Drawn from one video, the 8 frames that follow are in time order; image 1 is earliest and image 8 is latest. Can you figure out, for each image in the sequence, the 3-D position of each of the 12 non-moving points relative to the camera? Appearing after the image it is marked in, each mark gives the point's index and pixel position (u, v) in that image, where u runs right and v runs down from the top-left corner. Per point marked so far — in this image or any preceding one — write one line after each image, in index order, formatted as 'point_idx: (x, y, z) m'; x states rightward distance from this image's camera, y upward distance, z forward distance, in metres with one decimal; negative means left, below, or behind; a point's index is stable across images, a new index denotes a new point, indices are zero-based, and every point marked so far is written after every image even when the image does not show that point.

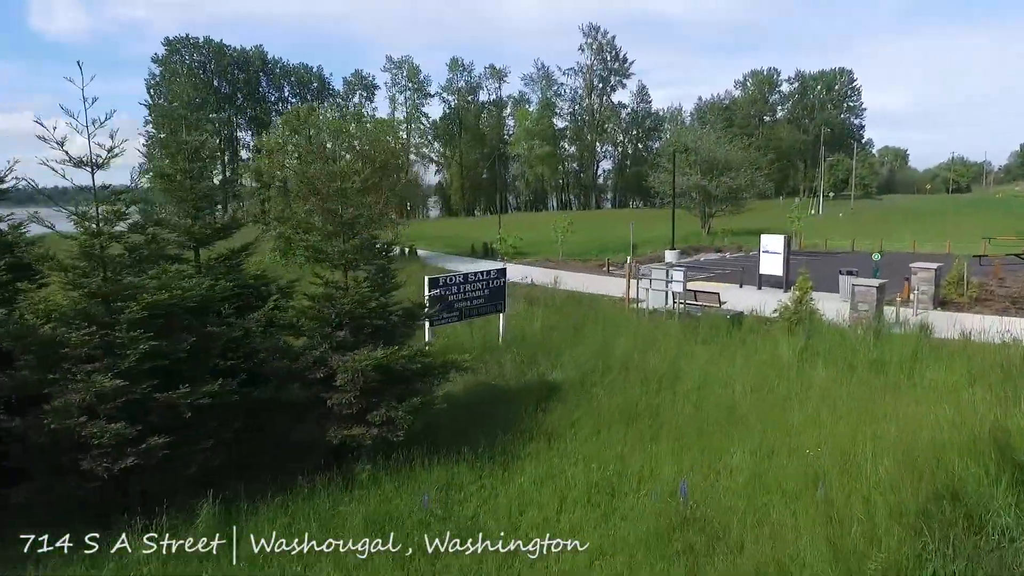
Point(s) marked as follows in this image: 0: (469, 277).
0: (-0.6, +0.1, +8.1) m
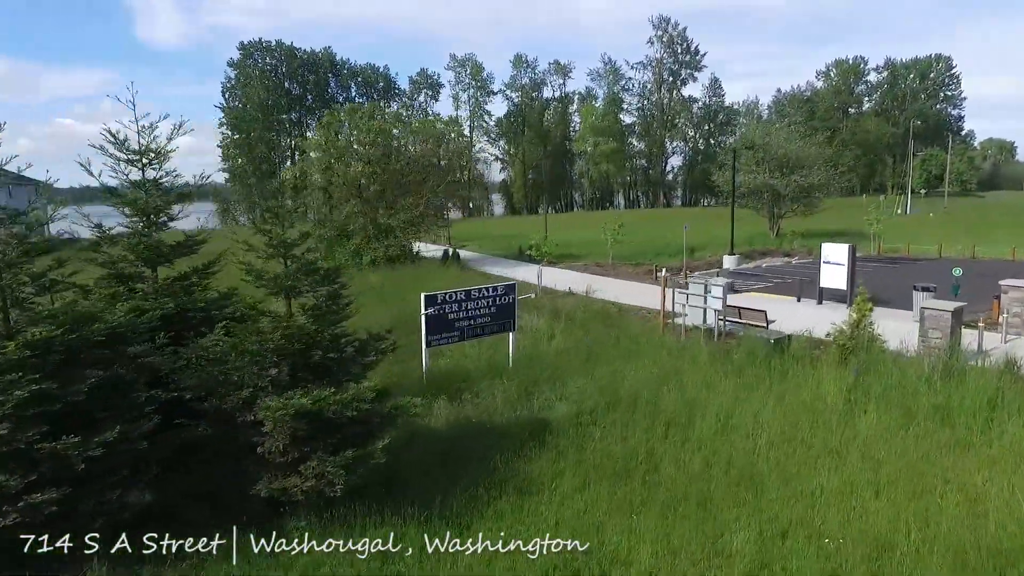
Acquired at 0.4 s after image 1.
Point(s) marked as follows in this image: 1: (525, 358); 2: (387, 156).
0: (-0.5, -0.1, +7.4) m
1: (+0.2, -0.9, +7.8) m
2: (-3.7, +3.9, +18.3) m
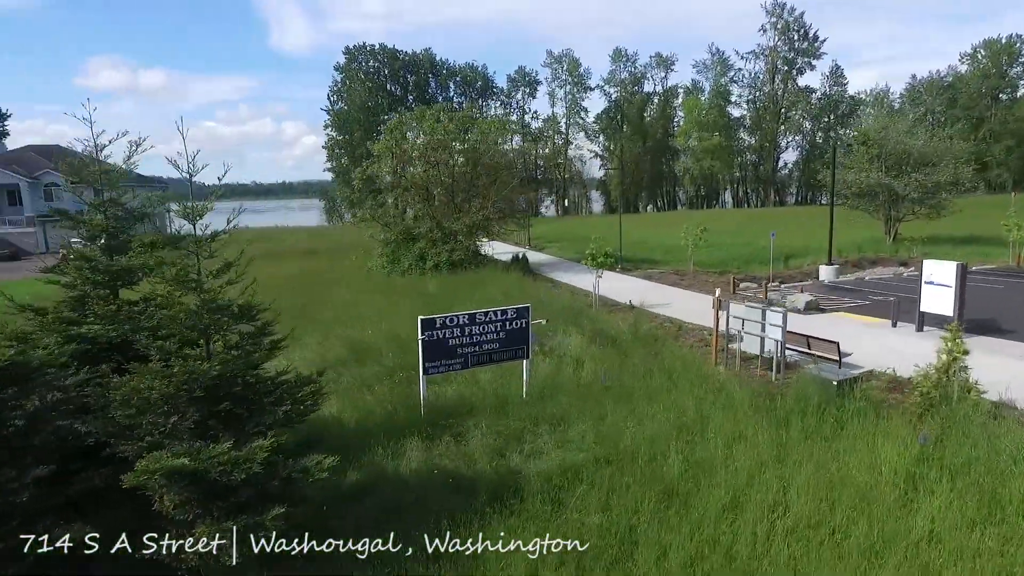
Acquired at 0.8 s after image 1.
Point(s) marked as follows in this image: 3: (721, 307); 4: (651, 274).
0: (-0.4, -0.3, +6.7) m
1: (+0.4, -1.2, +7.1) m
2: (-1.7, +3.8, +18.0) m
3: (+2.9, -0.2, +8.6) m
4: (+4.1, +0.4, +18.0) m
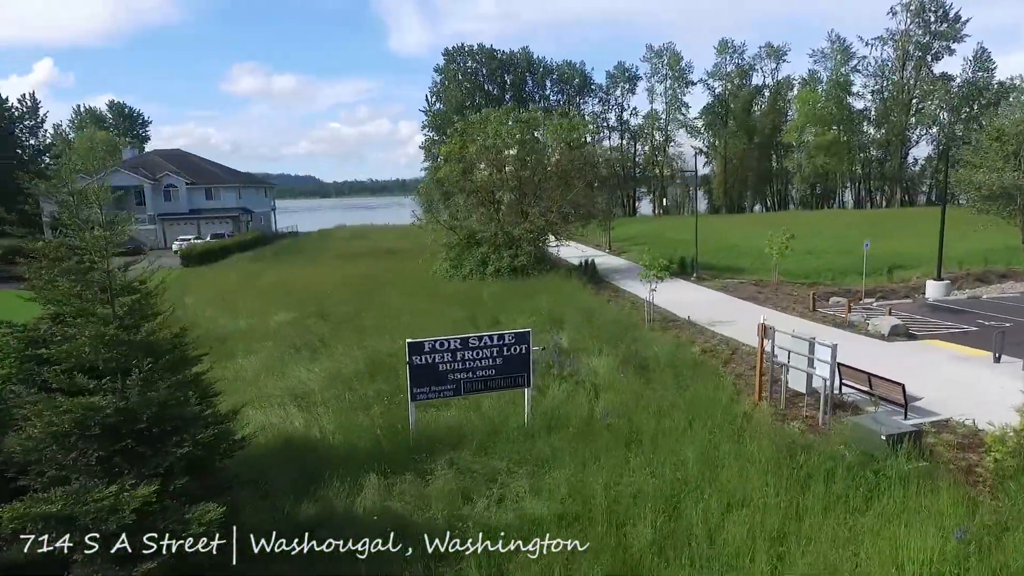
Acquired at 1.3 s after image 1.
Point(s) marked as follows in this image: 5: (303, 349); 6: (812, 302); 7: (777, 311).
0: (-0.4, -0.5, +6.3) m
1: (+0.3, -1.4, +6.5) m
2: (+0.3, +3.6, +17.6) m
3: (+3.1, -0.6, +7.6) m
4: (+5.9, +0.1, +16.7) m
5: (-3.4, -1.0, +9.8) m
6: (+6.4, -0.3, +13.1) m
7: (+5.5, -0.5, +12.8) m
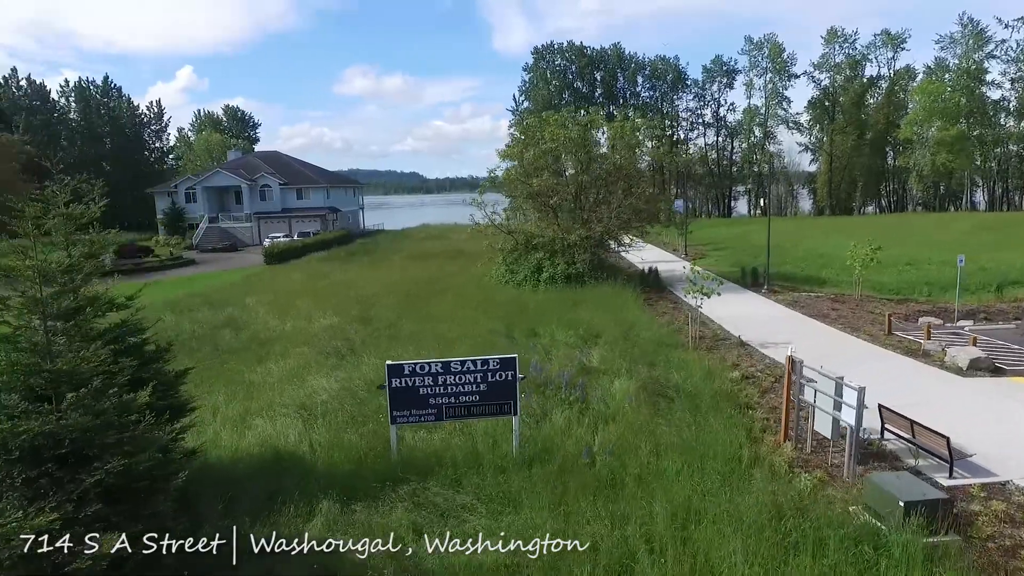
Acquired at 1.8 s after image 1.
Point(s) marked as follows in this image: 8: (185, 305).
0: (-0.6, -0.8, +6.1) m
1: (+0.2, -1.7, +6.2) m
2: (+1.9, +3.4, +17.1) m
3: (+3.1, -0.9, +6.8) m
4: (+7.3, -0.2, +15.4) m
5: (-3.0, -1.1, +10.0) m
6: (+7.2, -0.7, +11.8) m
7: (+6.3, -0.8, +11.6) m
8: (-7.2, -0.4, +13.6) m
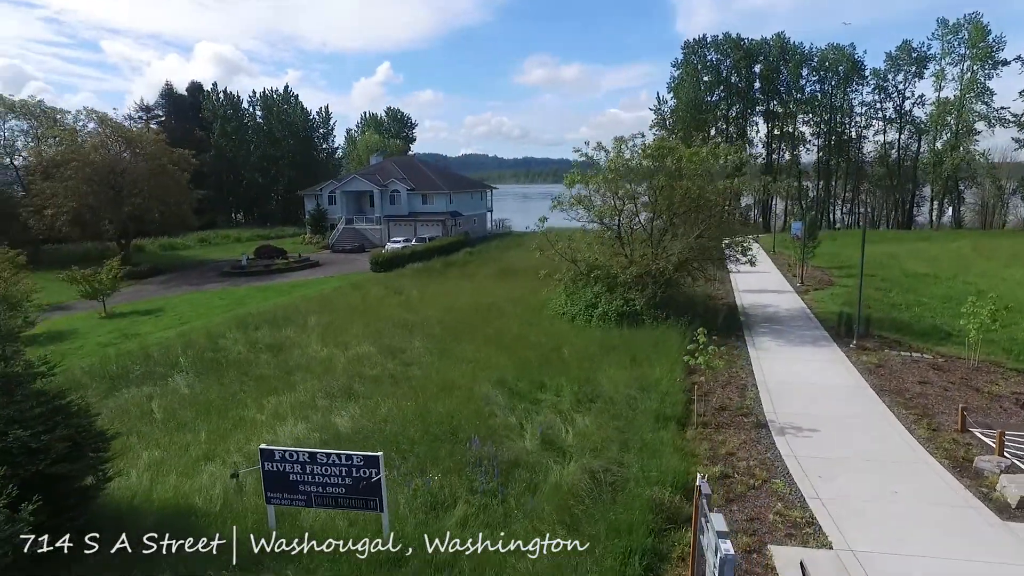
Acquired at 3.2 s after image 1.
0: (-1.9, -1.7, +6.1) m
1: (-1.2, -2.6, +6.0) m
2: (+3.6, +2.5, +16.0) m
3: (+1.9, -2.0, +5.9) m
4: (+8.1, -1.5, +13.0) m
5: (-3.3, -1.8, +10.5) m
6: (+7.1, -2.0, +9.6) m
7: (+6.1, -2.1, +9.7) m
8: (-6.3, -0.9, +15.1) m
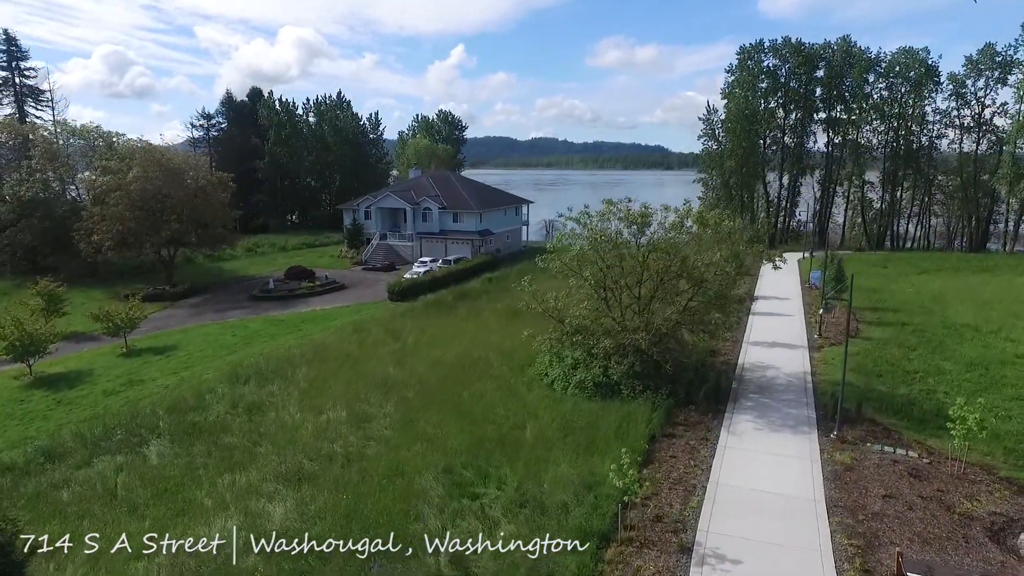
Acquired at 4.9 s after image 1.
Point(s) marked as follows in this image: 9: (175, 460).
0: (-3.5, -3.4, +6.5) m
1: (-2.8, -4.4, +6.4) m
2: (+3.2, +0.8, +15.6) m
3: (+0.3, -3.9, +5.9) m
4: (+7.2, -3.4, +12.3) m
5: (-4.3, -3.4, +11.1) m
6: (+5.8, -3.9, +9.0) m
7: (+4.9, -4.0, +9.2) m
8: (-6.9, -2.3, +15.9) m
9: (-6.4, -3.3, +11.8) m
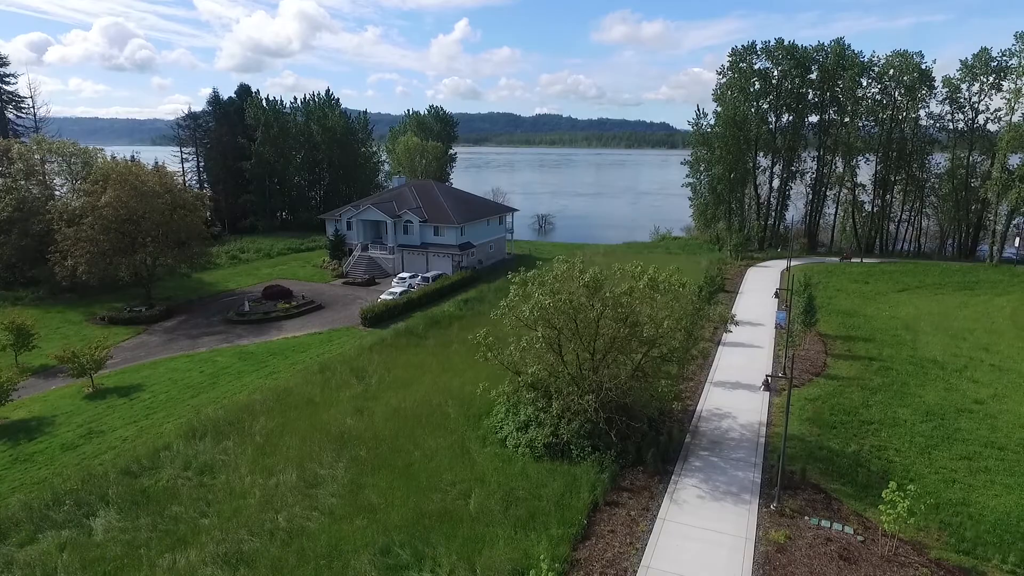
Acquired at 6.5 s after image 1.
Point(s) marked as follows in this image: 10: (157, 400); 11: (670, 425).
0: (-4.7, -5.2, +6.8) m
1: (-4.1, -6.1, +6.7) m
2: (+2.0, -0.7, +15.7) m
3: (-1.0, -5.7, +6.1) m
4: (+6.0, -5.1, +12.5) m
5: (-5.6, -5.0, +11.3) m
6: (+4.6, -5.7, +9.3) m
7: (+3.7, -5.7, +9.5) m
8: (-8.1, -3.7, +16.1) m
9: (-7.7, -4.8, +12.0) m
10: (-10.5, -3.3, +18.2) m
11: (+4.4, -3.8, +17.1) m
